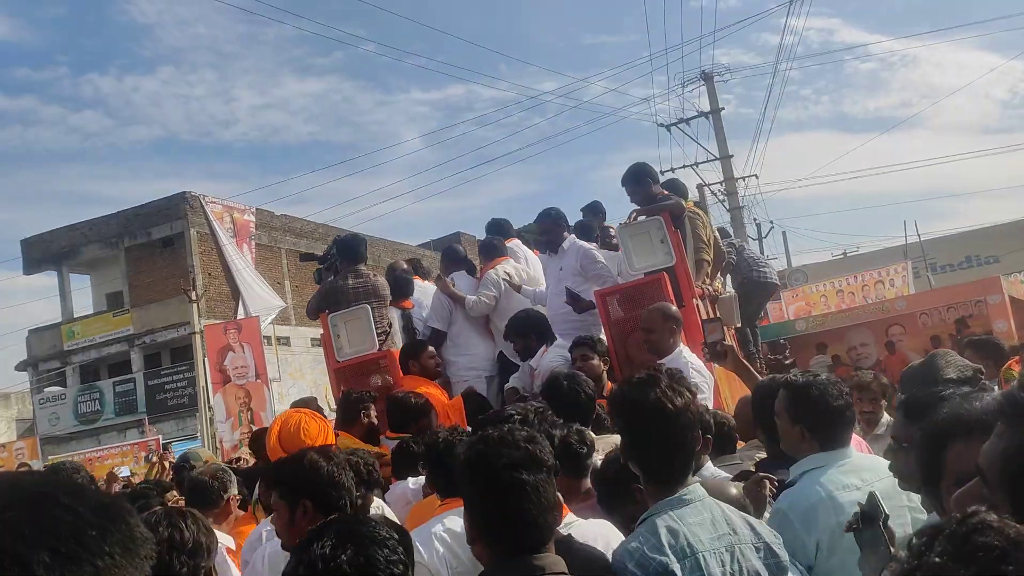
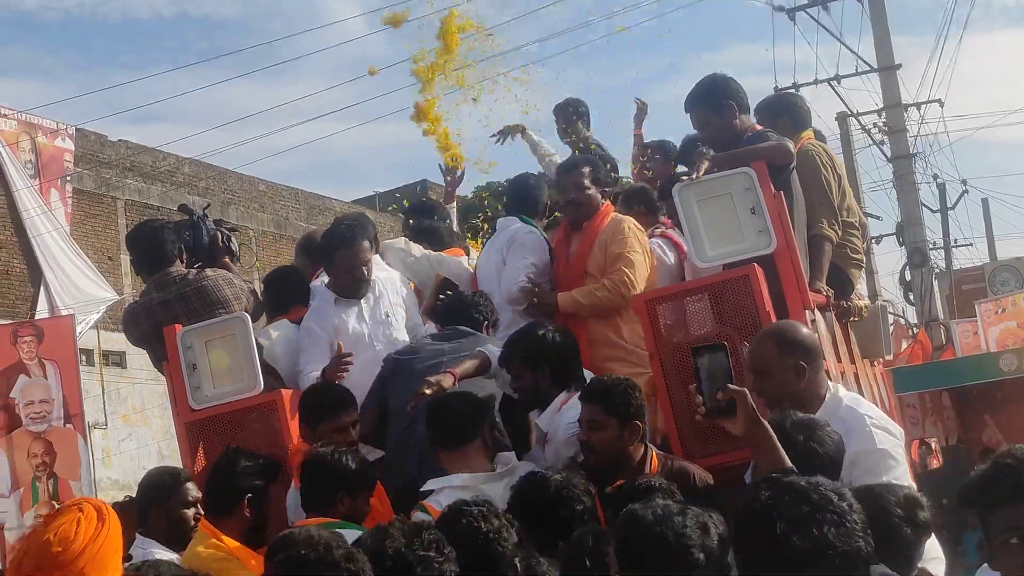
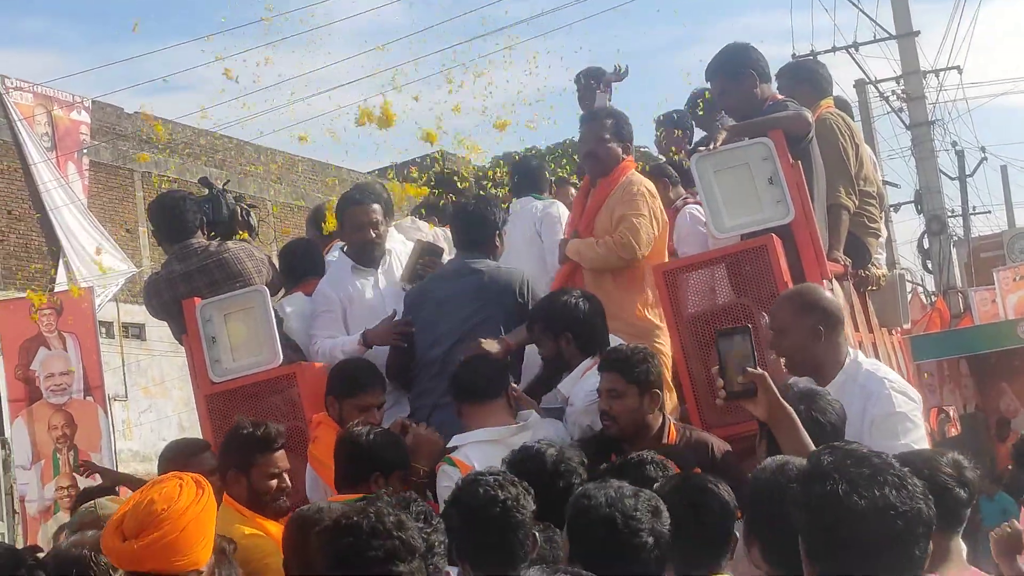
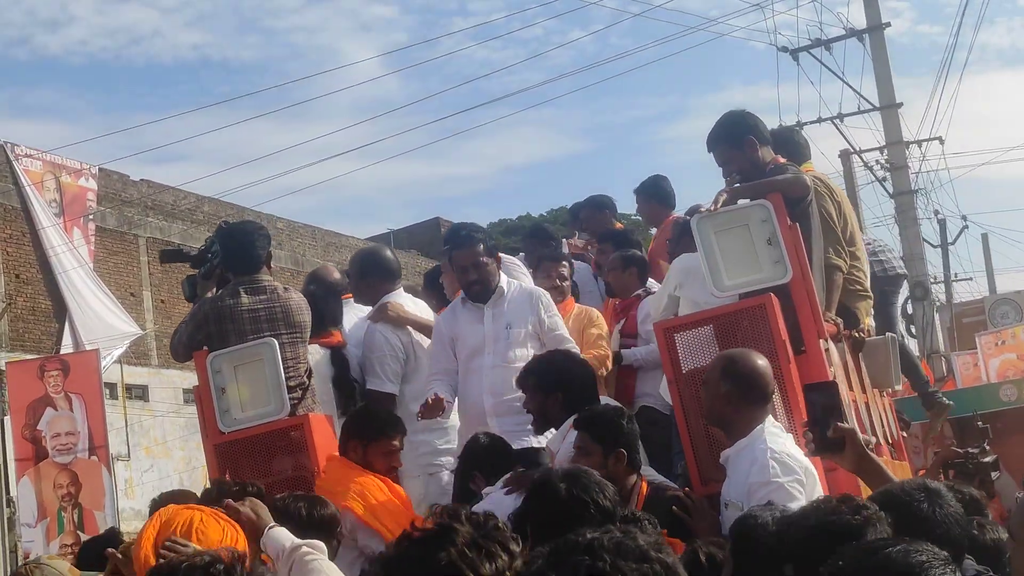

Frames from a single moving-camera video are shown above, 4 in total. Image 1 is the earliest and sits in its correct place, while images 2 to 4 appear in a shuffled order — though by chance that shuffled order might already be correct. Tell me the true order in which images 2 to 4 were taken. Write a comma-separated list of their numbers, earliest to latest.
4, 2, 3
